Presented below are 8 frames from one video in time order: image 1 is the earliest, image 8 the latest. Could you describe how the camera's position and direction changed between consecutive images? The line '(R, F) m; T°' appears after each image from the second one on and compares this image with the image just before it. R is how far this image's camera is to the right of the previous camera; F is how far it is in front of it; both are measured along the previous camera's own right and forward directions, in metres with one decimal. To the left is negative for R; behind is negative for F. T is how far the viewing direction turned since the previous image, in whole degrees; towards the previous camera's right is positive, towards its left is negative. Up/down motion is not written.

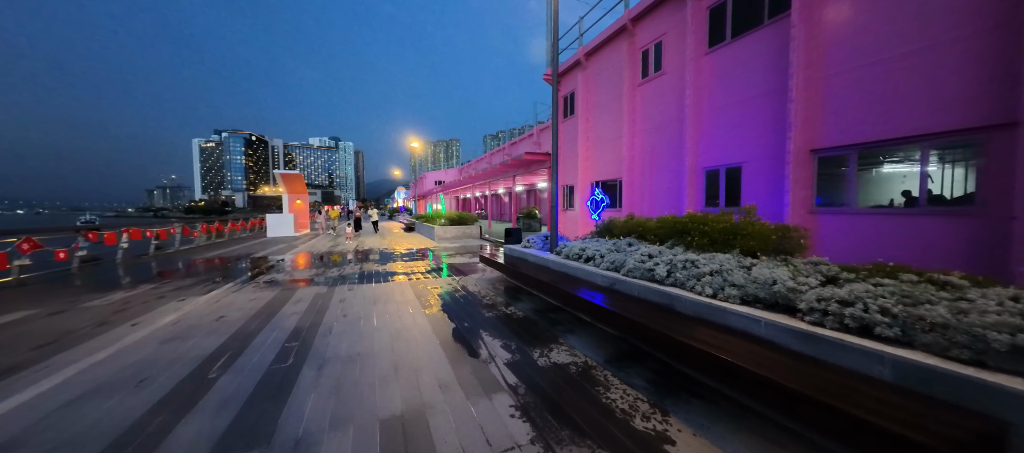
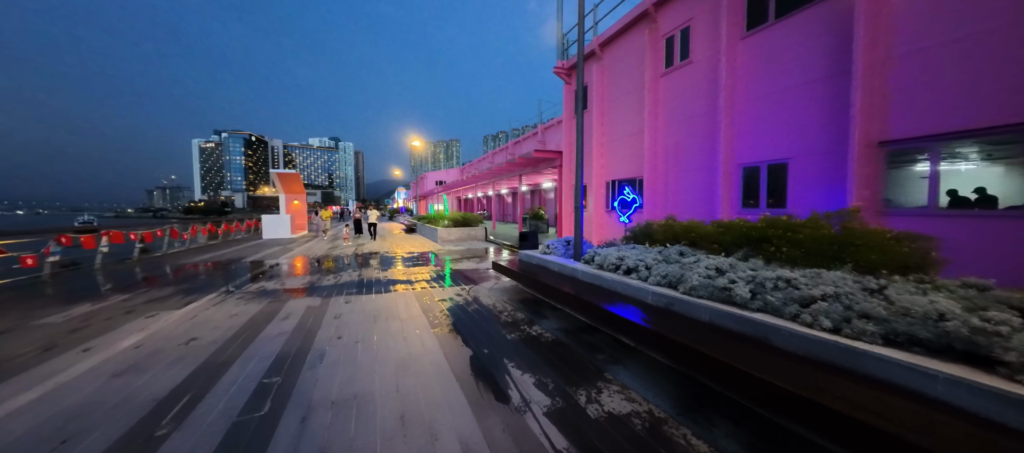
(-0.3, +0.8) m; 0°
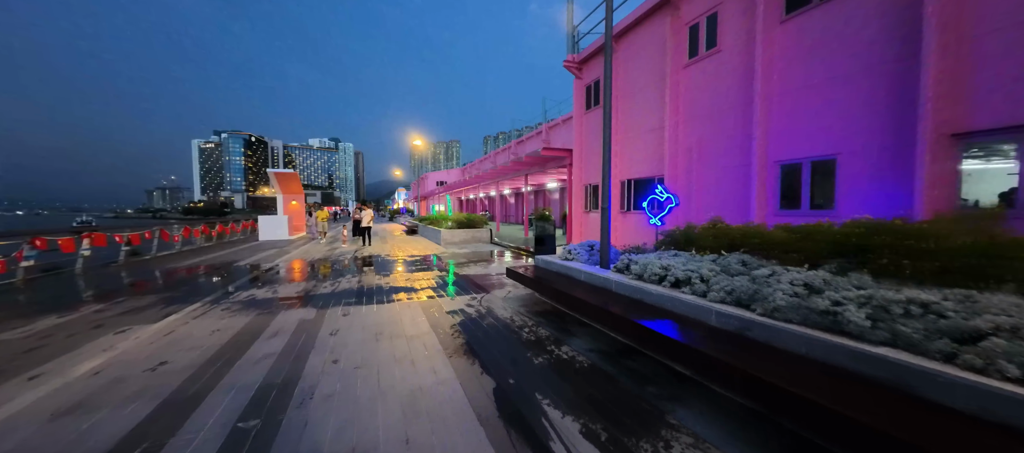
(-0.3, +0.6) m; 0°
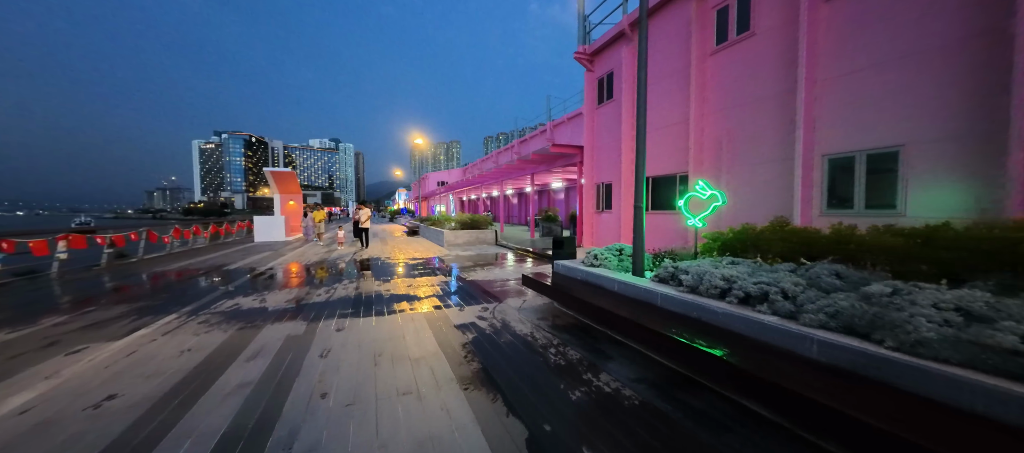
(-0.3, +0.7) m; 0°
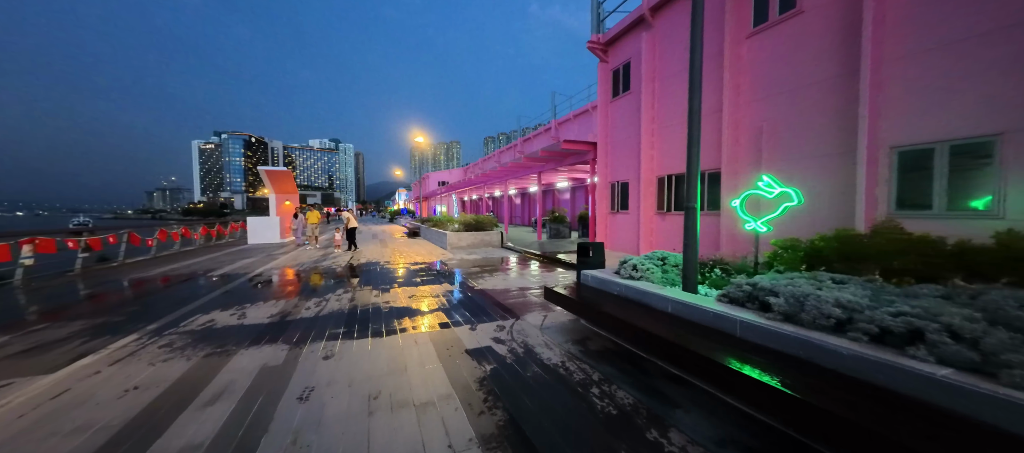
(-0.3, +0.8) m; 0°
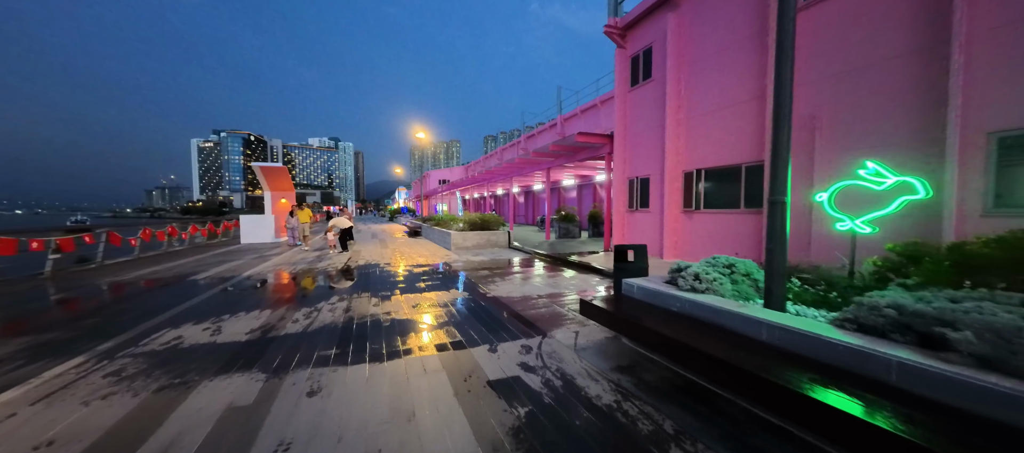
(-0.3, +0.8) m; 0°
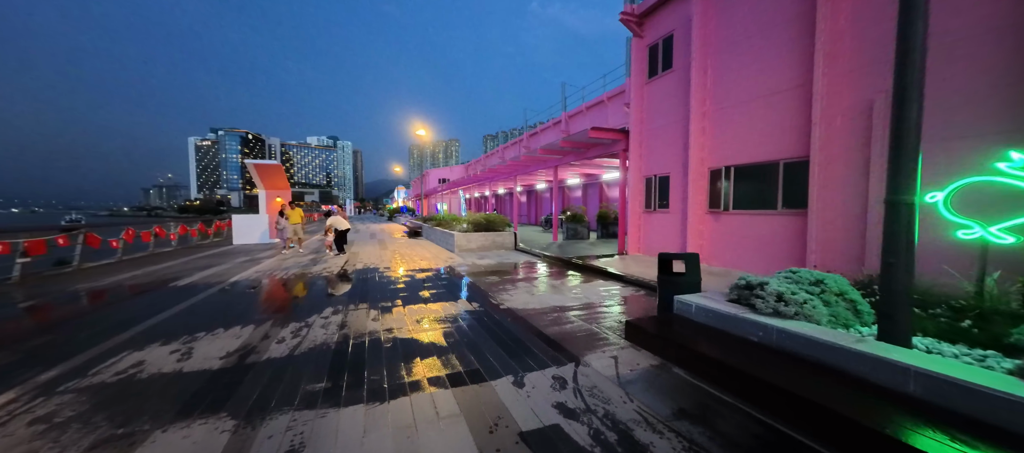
(-0.3, +0.7) m; 0°
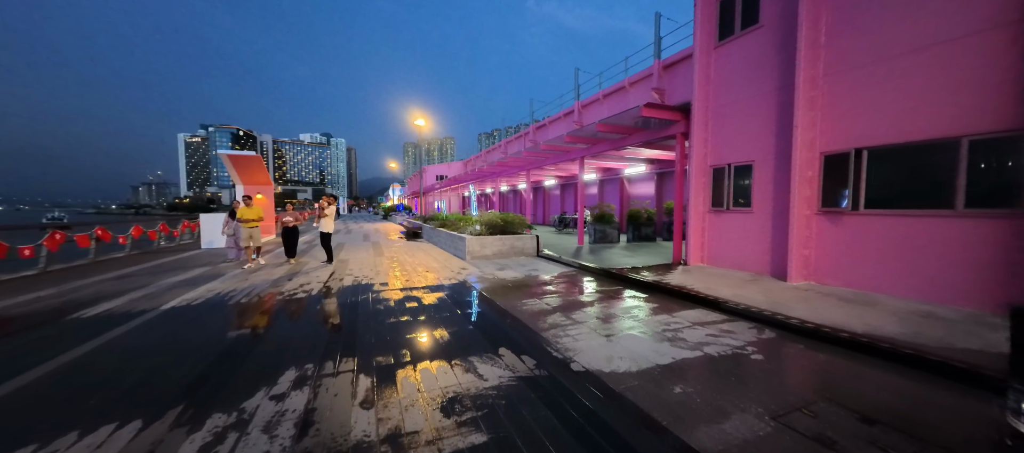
(-0.8, +2.0) m; +1°
